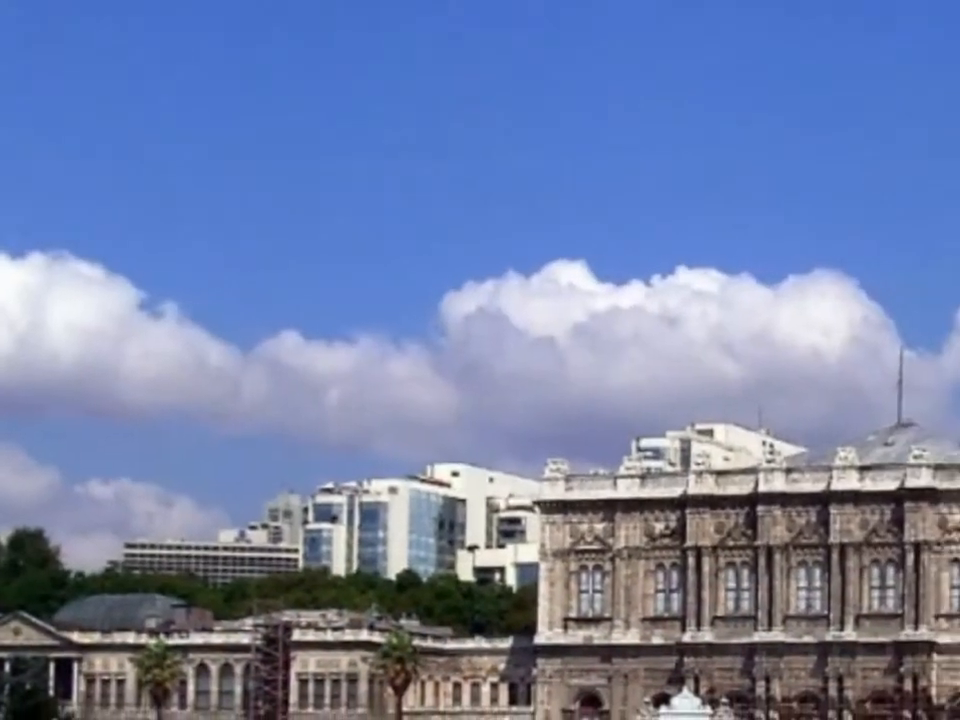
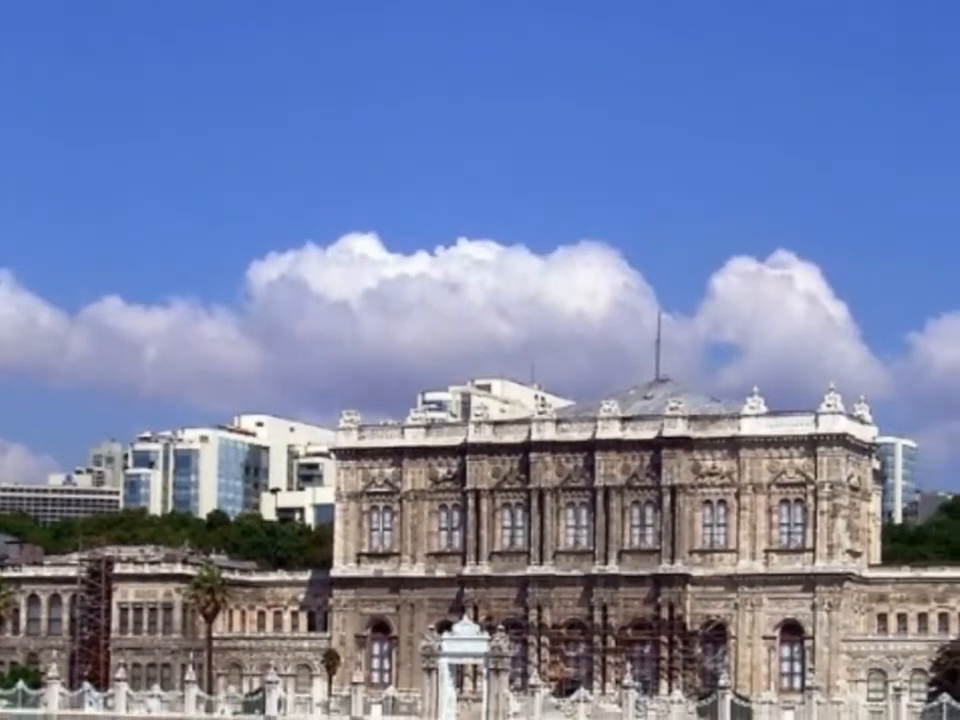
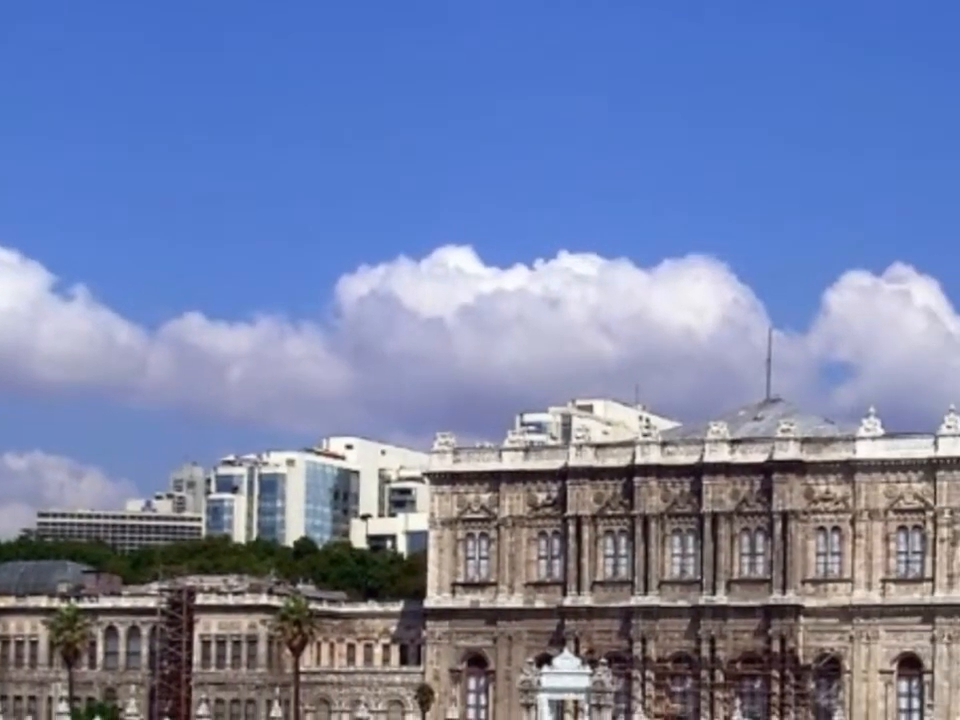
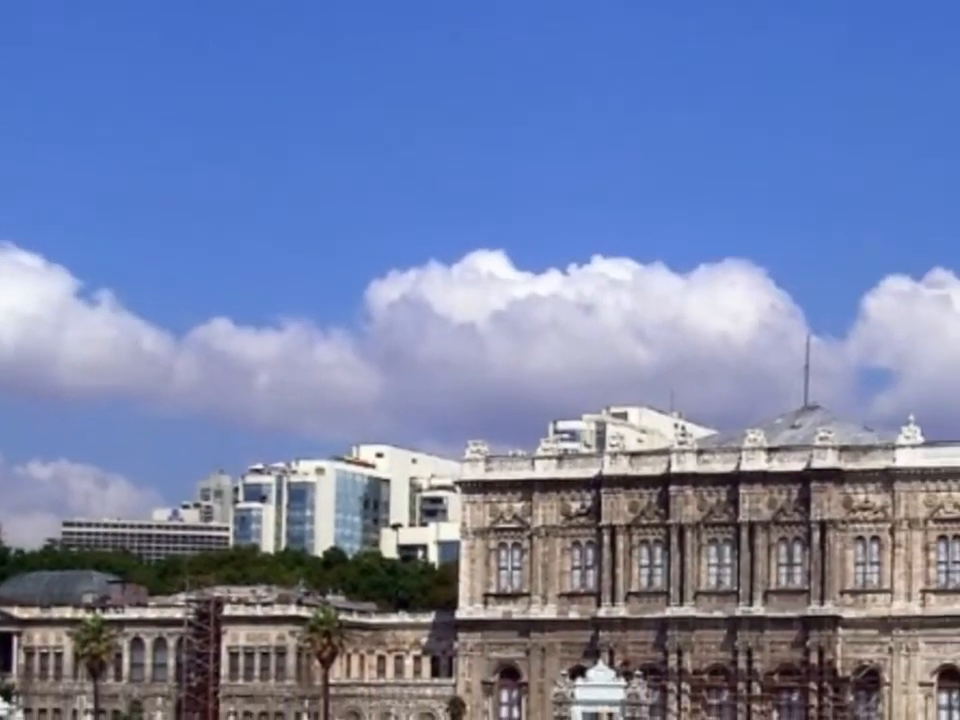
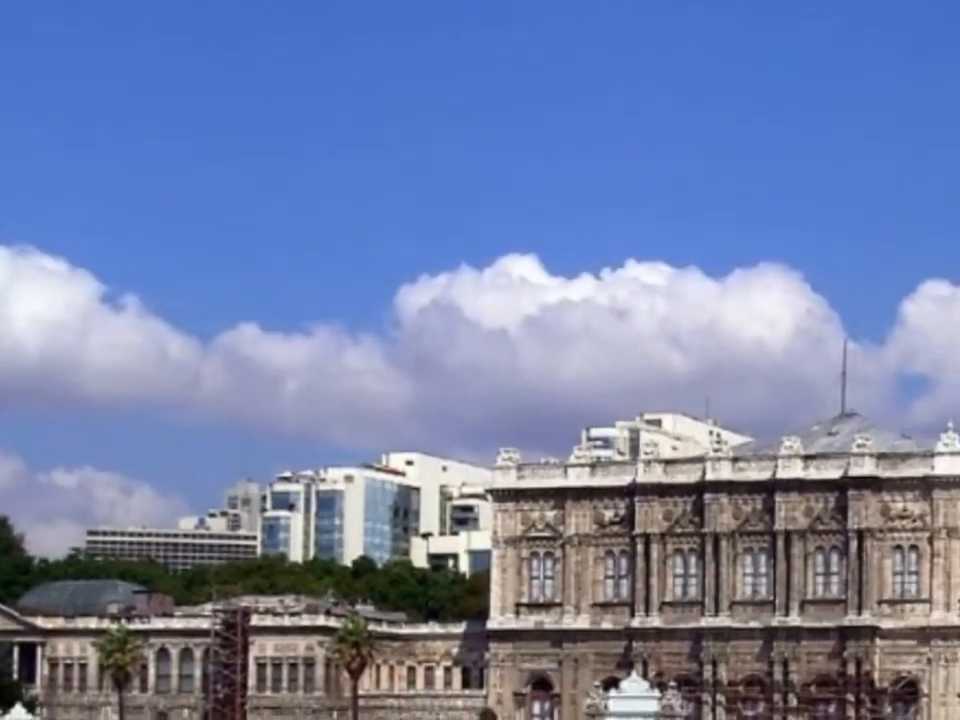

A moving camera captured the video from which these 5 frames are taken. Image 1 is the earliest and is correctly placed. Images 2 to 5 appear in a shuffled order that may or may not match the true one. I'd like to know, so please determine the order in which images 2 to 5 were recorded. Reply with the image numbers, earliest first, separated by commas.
5, 4, 3, 2
